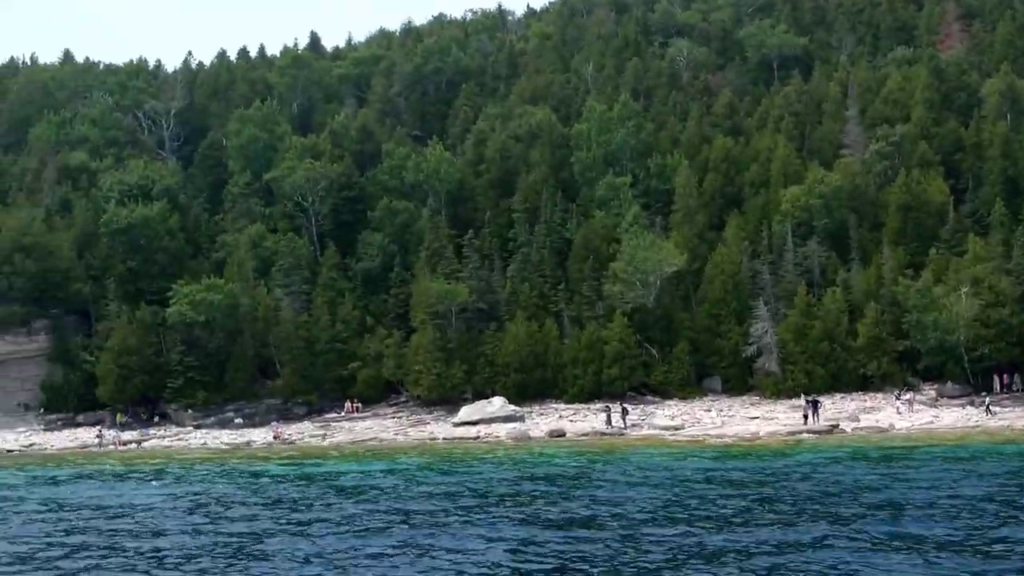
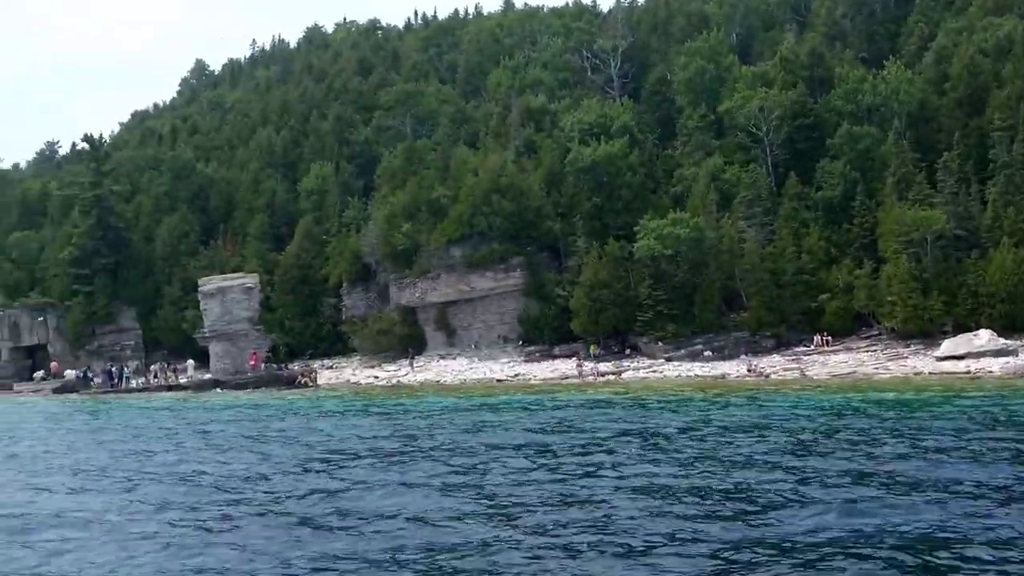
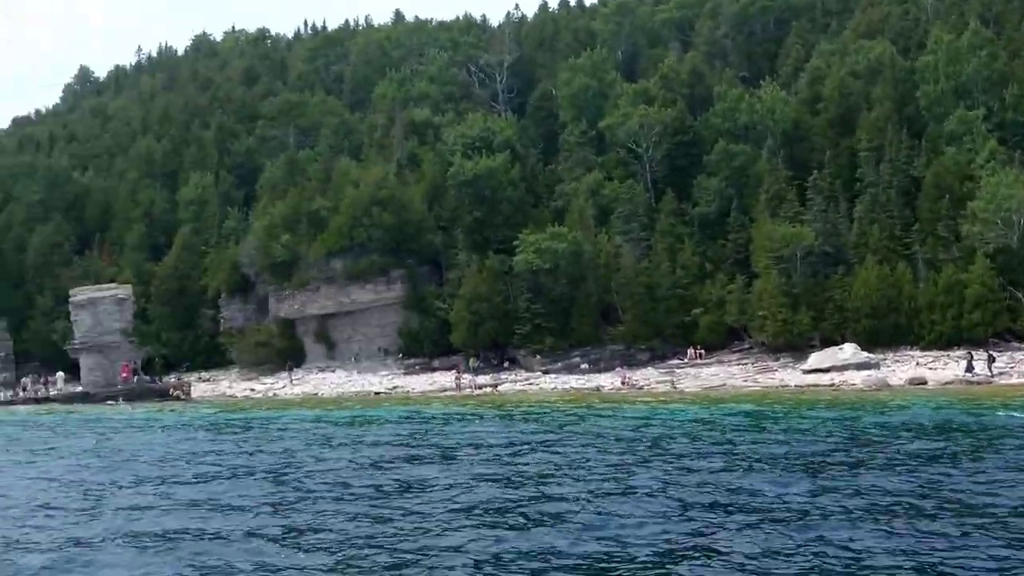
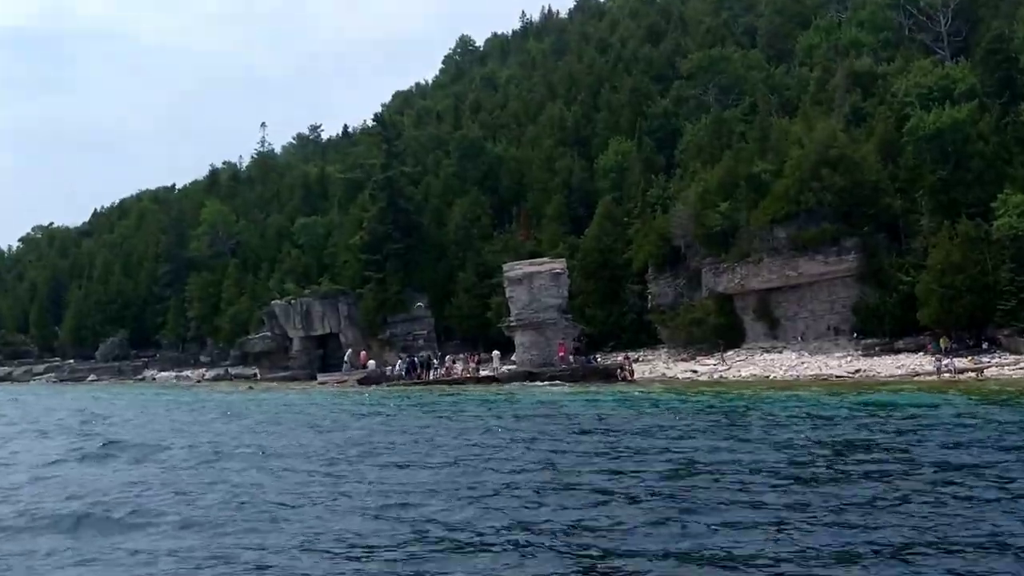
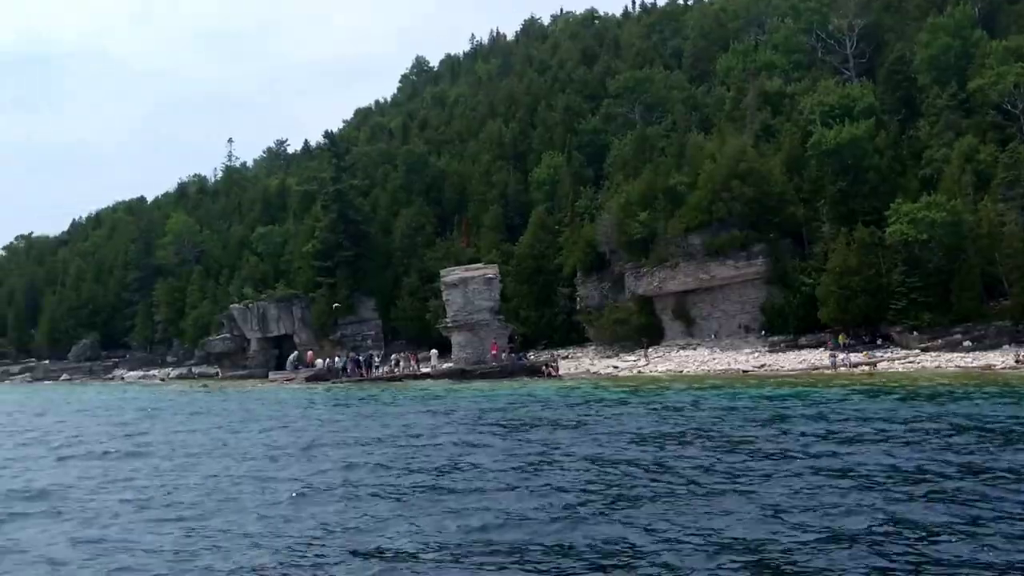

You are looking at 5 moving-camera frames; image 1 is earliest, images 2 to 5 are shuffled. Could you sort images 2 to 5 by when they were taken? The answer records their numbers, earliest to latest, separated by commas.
3, 2, 5, 4
